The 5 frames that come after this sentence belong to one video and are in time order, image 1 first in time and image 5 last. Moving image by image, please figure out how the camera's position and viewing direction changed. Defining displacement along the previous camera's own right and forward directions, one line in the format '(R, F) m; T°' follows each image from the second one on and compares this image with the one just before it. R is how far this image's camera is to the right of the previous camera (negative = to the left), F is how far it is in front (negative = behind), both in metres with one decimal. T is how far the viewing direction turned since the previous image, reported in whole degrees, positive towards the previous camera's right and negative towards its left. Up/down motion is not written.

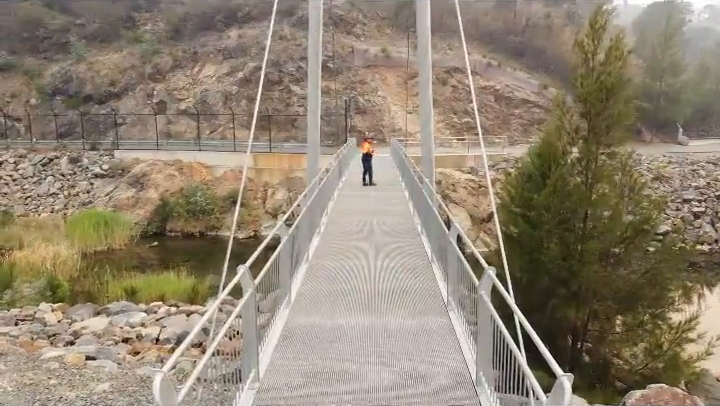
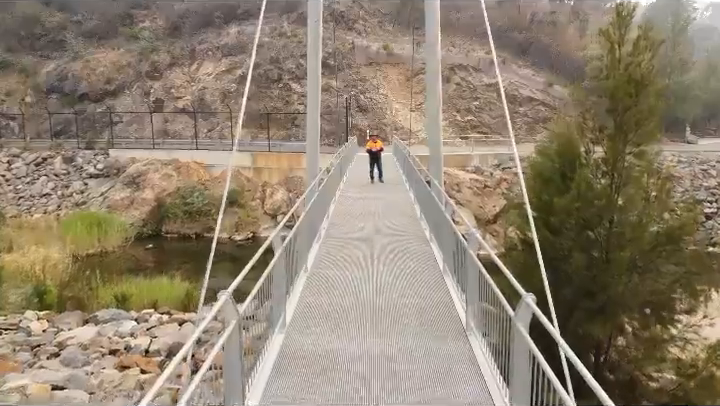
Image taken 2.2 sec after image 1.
(0.0, +0.7) m; 0°
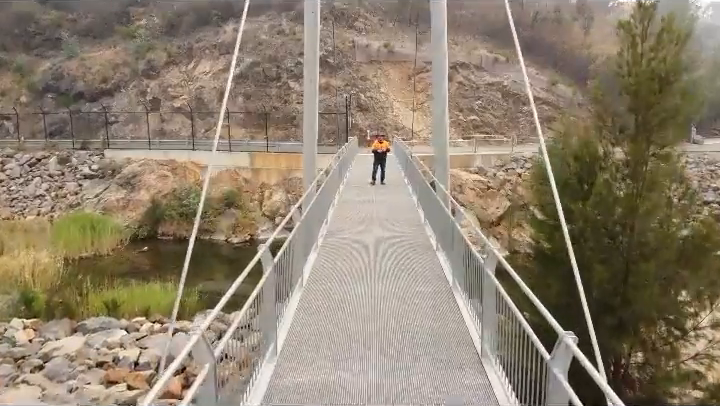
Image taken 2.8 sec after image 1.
(0.0, +0.6) m; 0°
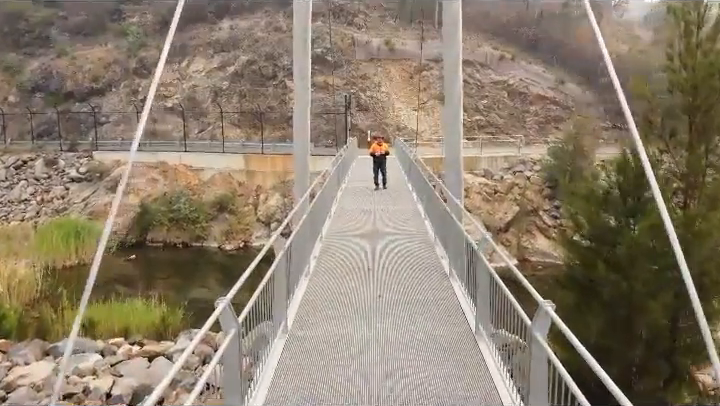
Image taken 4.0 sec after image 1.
(0.0, +1.2) m; 0°
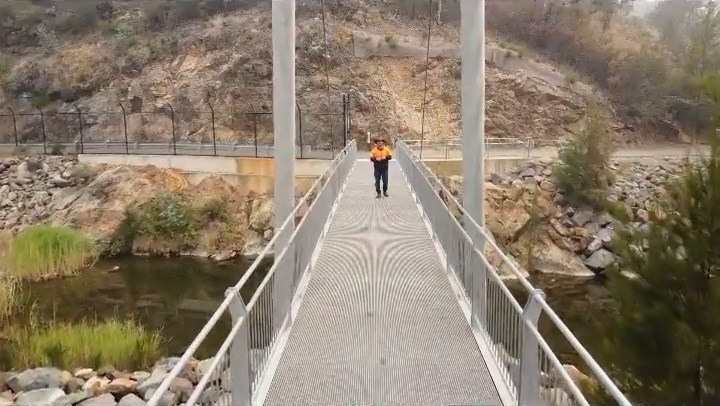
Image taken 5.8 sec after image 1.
(0.0, +1.4) m; 0°
